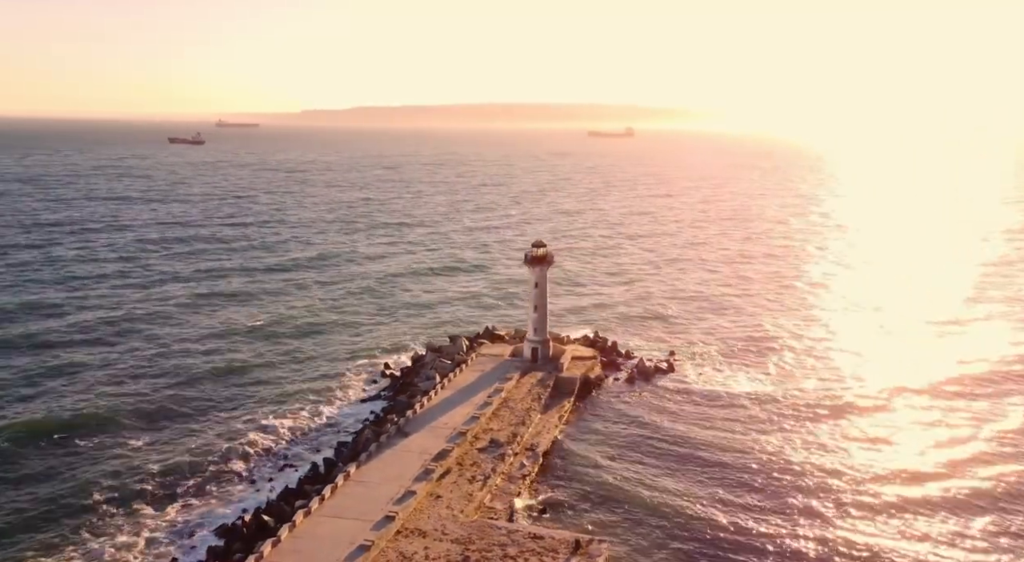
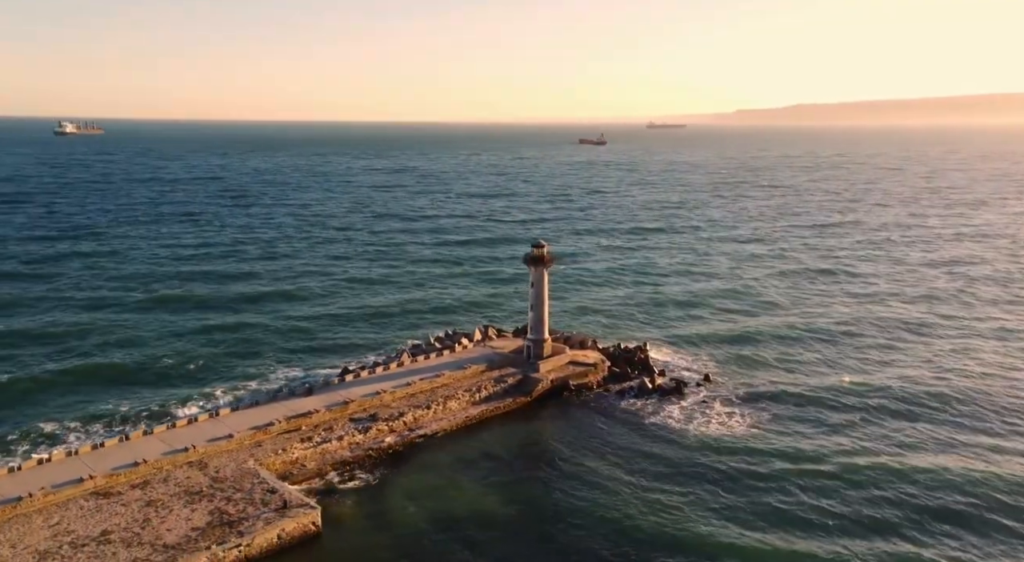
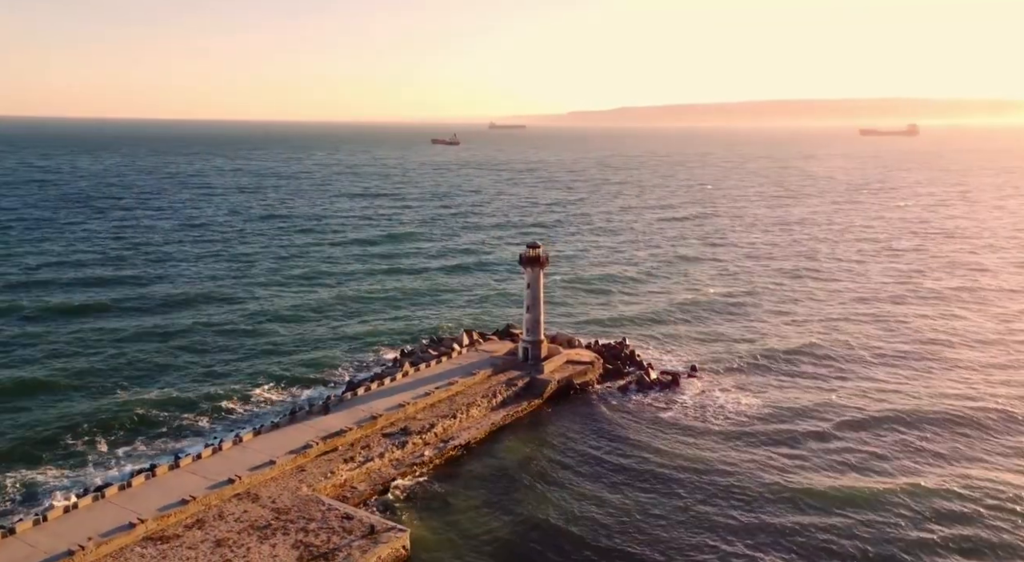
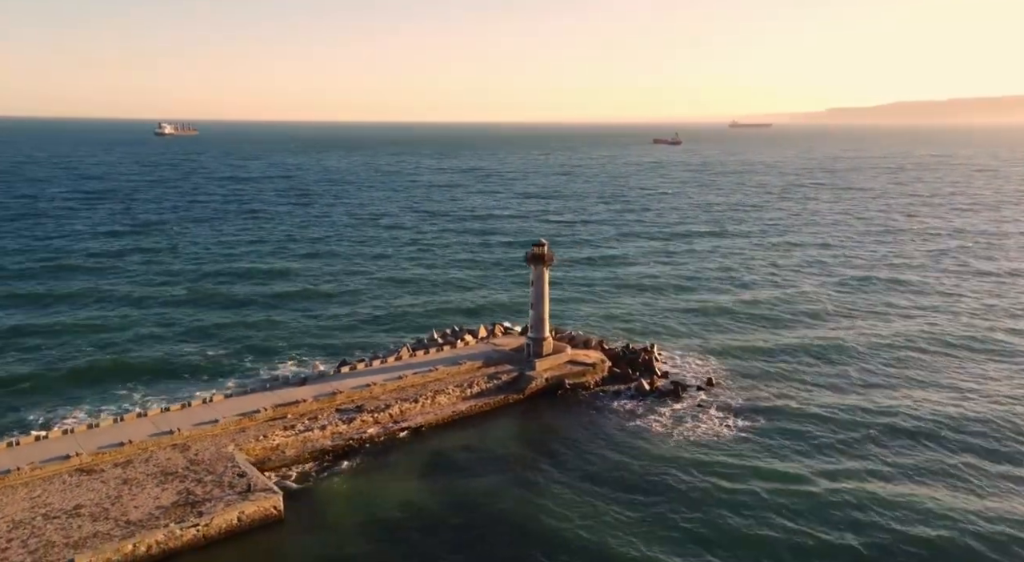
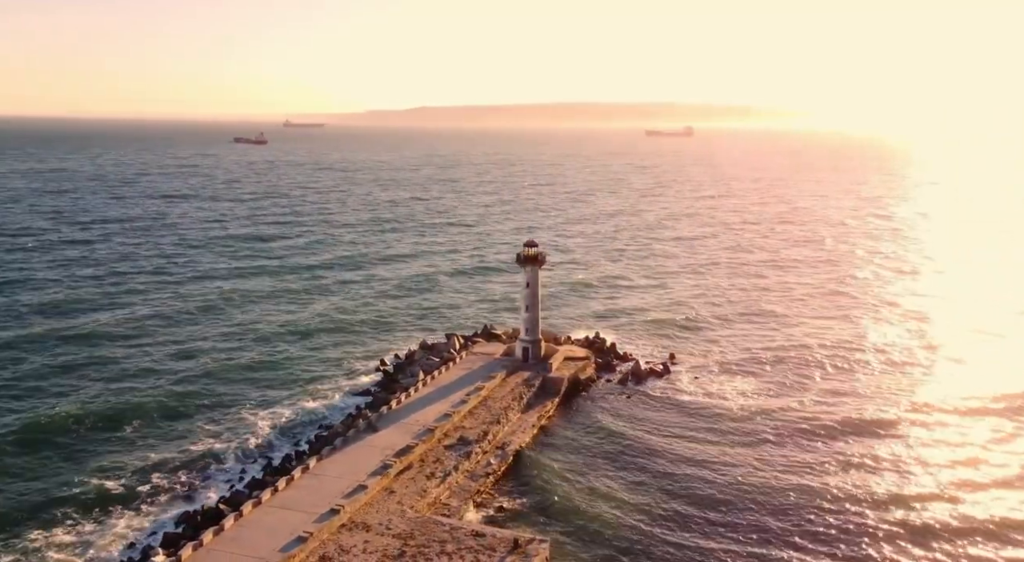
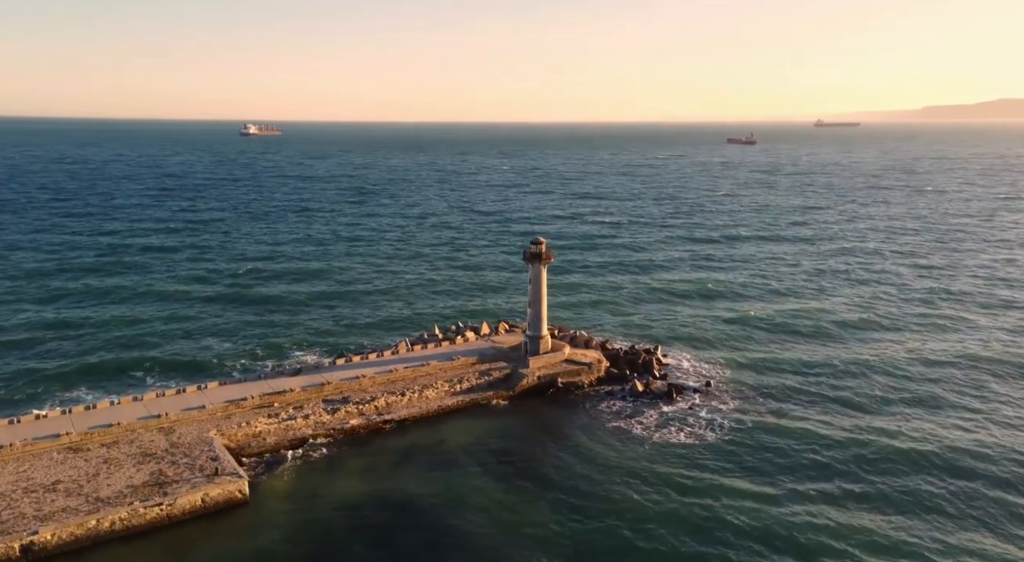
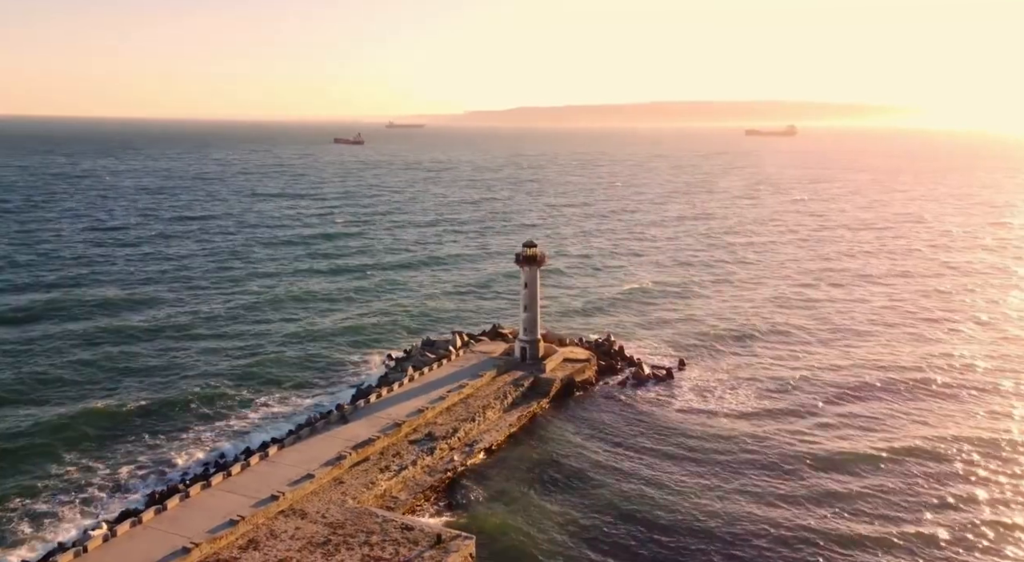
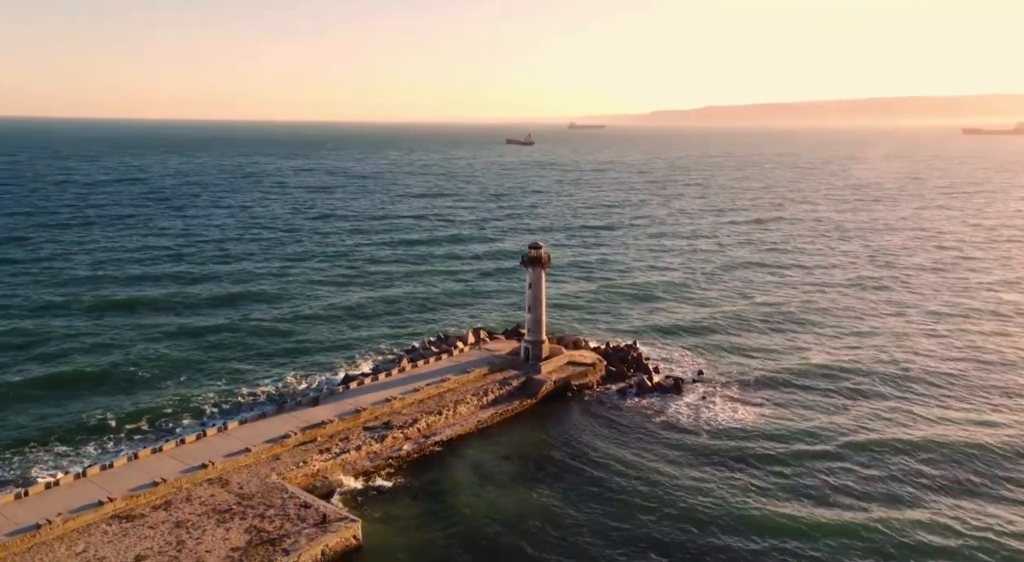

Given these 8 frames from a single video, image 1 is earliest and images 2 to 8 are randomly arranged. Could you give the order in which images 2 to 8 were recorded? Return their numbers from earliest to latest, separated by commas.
5, 7, 3, 8, 2, 4, 6
